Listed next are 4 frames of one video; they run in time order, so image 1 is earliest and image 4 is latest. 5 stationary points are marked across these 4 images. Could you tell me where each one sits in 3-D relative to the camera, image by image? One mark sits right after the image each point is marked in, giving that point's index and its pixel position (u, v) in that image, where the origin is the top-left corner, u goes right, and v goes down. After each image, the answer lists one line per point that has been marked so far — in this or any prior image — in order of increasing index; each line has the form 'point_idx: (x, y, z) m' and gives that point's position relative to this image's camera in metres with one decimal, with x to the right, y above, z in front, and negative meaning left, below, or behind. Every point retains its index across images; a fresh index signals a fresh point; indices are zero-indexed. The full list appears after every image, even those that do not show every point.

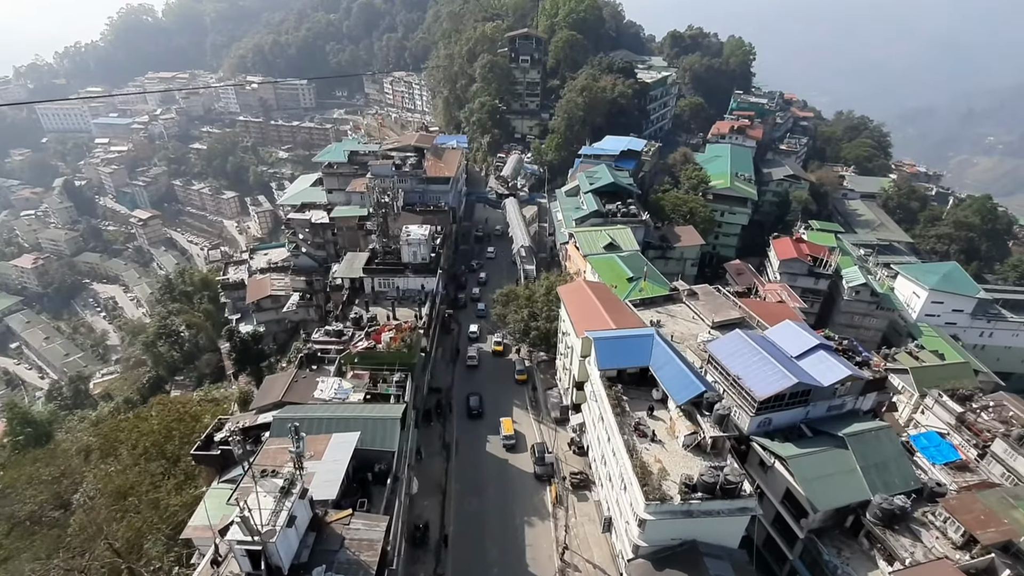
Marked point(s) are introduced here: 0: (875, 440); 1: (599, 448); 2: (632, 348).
0: (+13.8, -5.8, +19.3) m
1: (+3.4, -6.3, +19.9) m
2: (+4.7, -2.4, +19.6) m
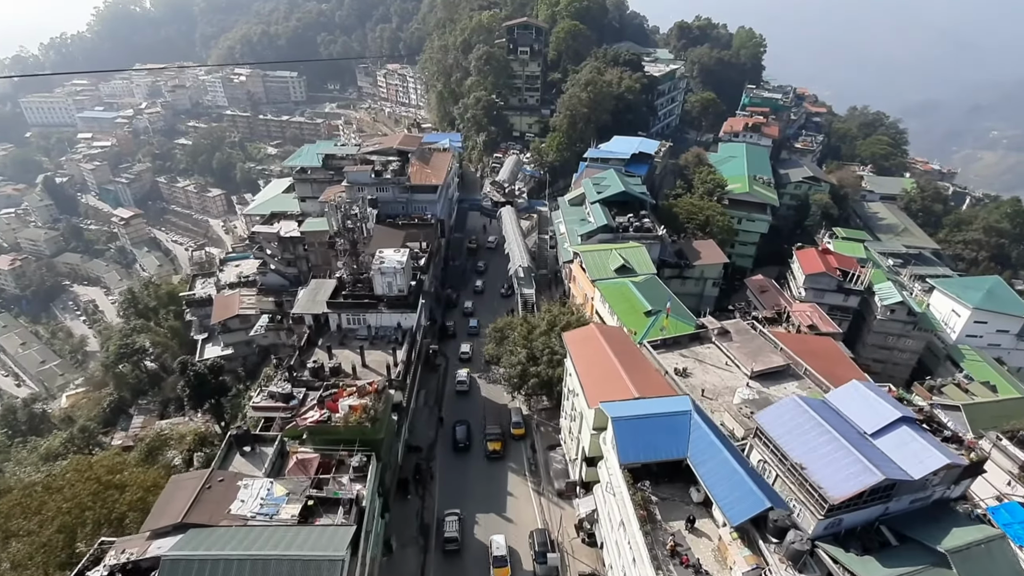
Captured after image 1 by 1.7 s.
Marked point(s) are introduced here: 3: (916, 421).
0: (+13.6, -7.7, +14.6) m
1: (+3.2, -8.1, +15.2) m
2: (+4.4, -4.2, +14.9) m
3: (+13.4, -4.4, +16.8) m
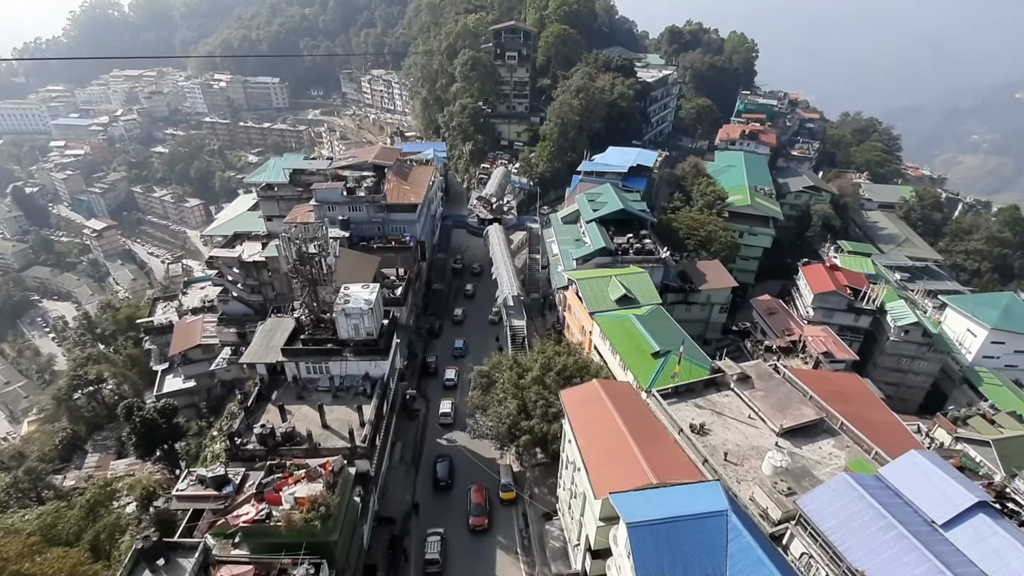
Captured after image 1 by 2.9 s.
0: (+13.3, -9.1, +11.5) m
1: (+2.9, -9.7, +11.9) m
2: (+4.1, -5.8, +11.7) m
3: (+13.0, -5.9, +13.7) m
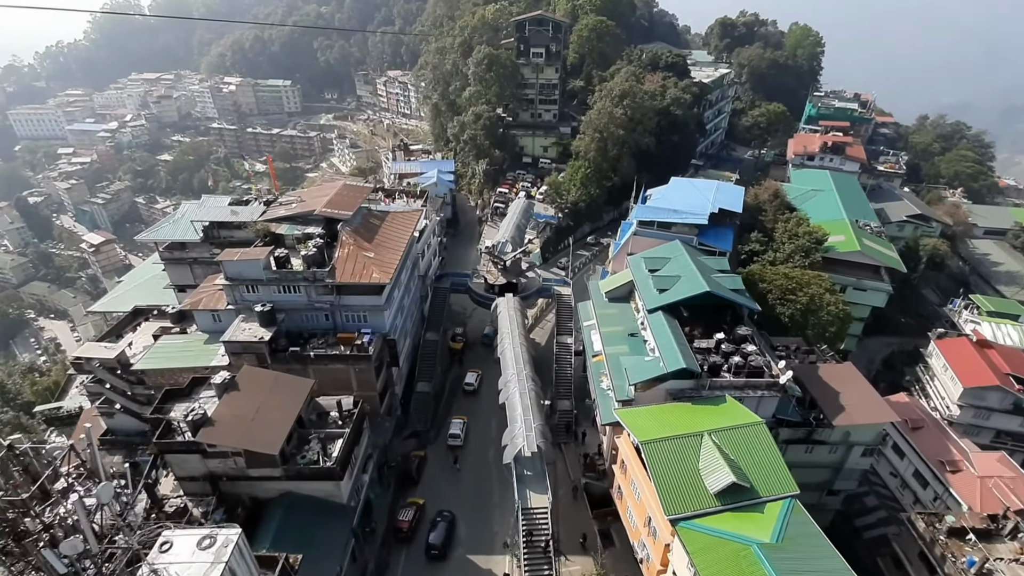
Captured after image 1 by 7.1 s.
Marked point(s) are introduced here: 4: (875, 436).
0: (+12.8, -14.3, -0.4) m
1: (+2.5, -14.6, +0.5) m
2: (+3.8, -10.8, +0.2) m
3: (+12.7, -11.0, +1.8) m
4: (+14.0, -5.7, +19.6) m
